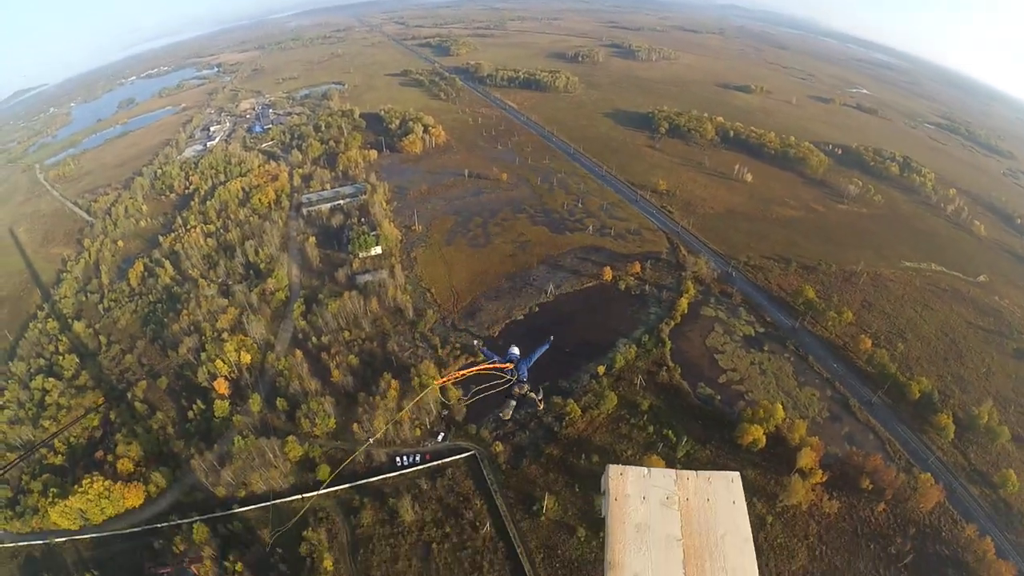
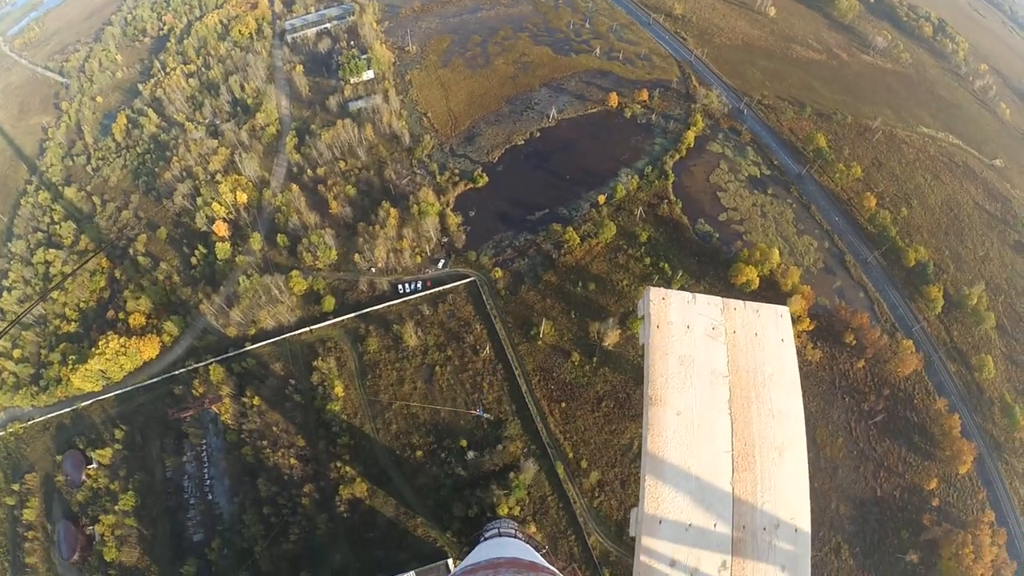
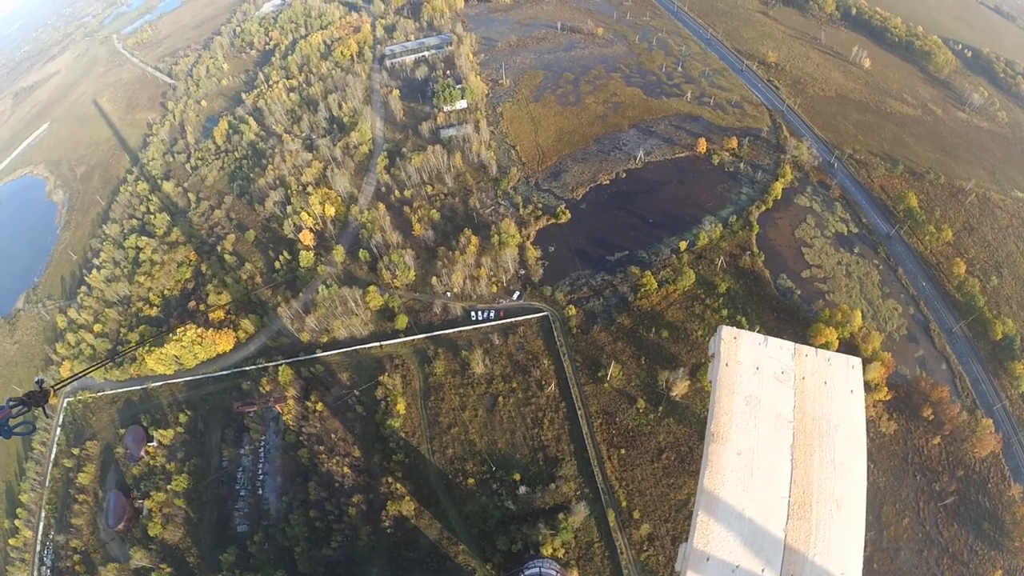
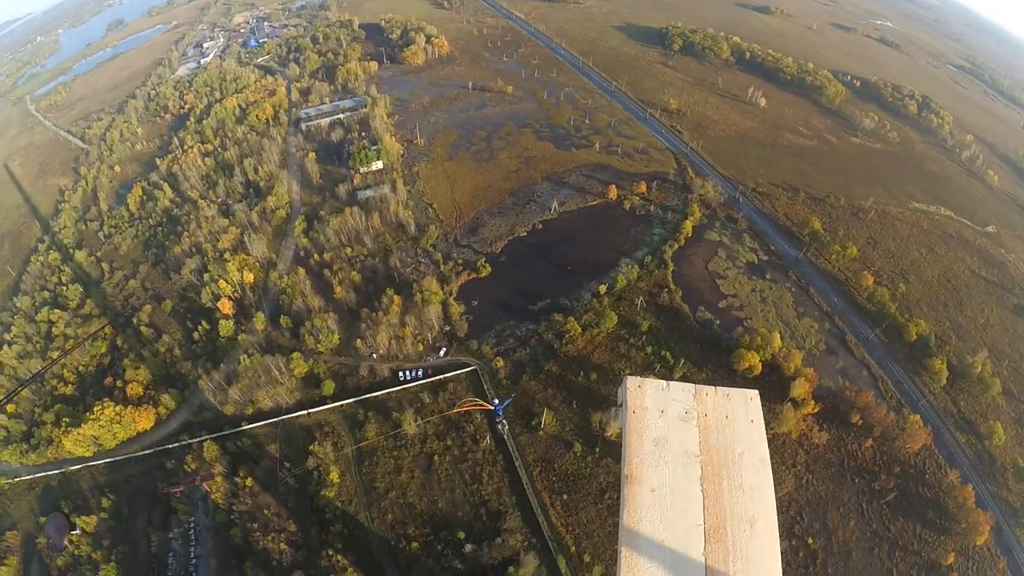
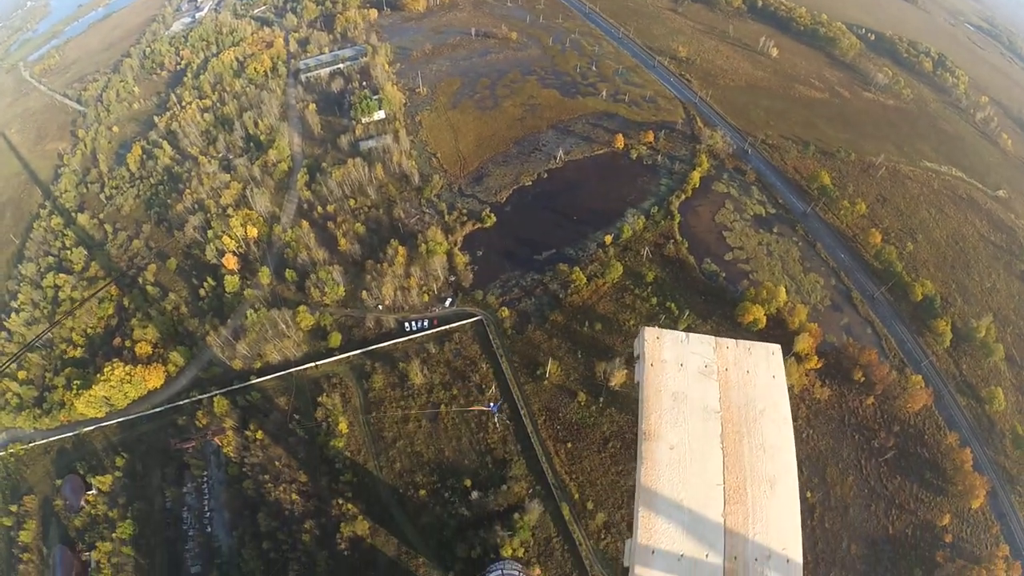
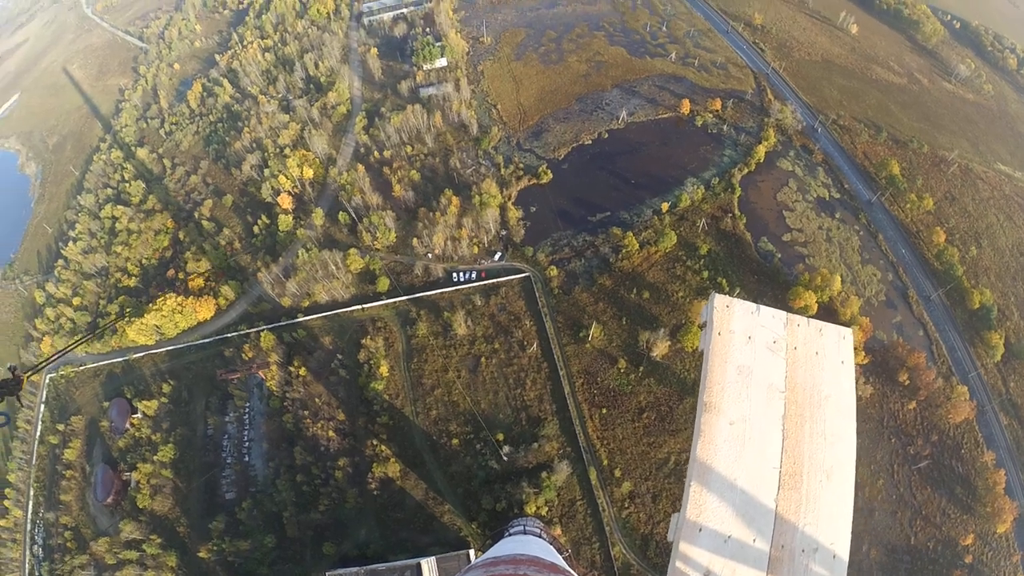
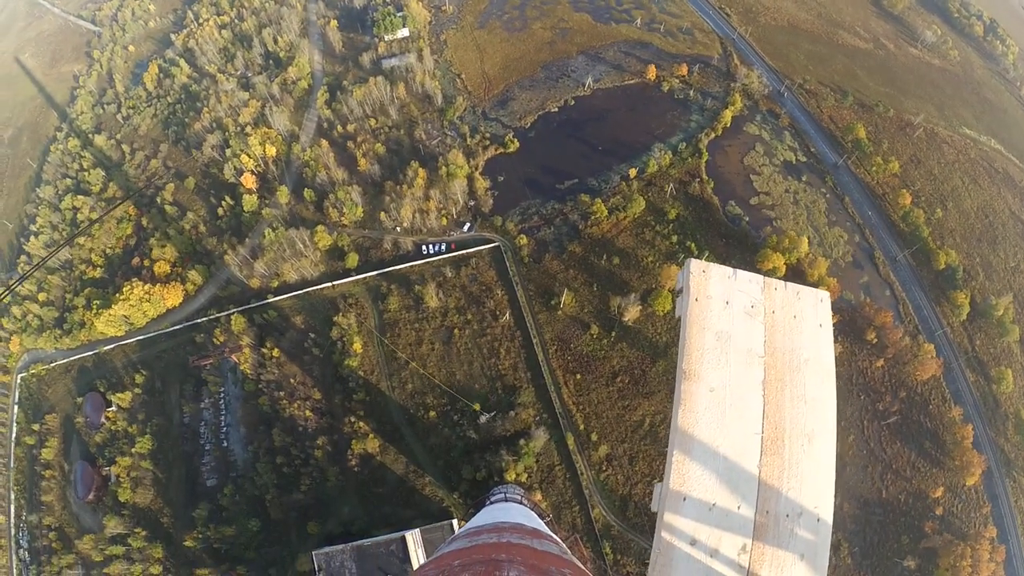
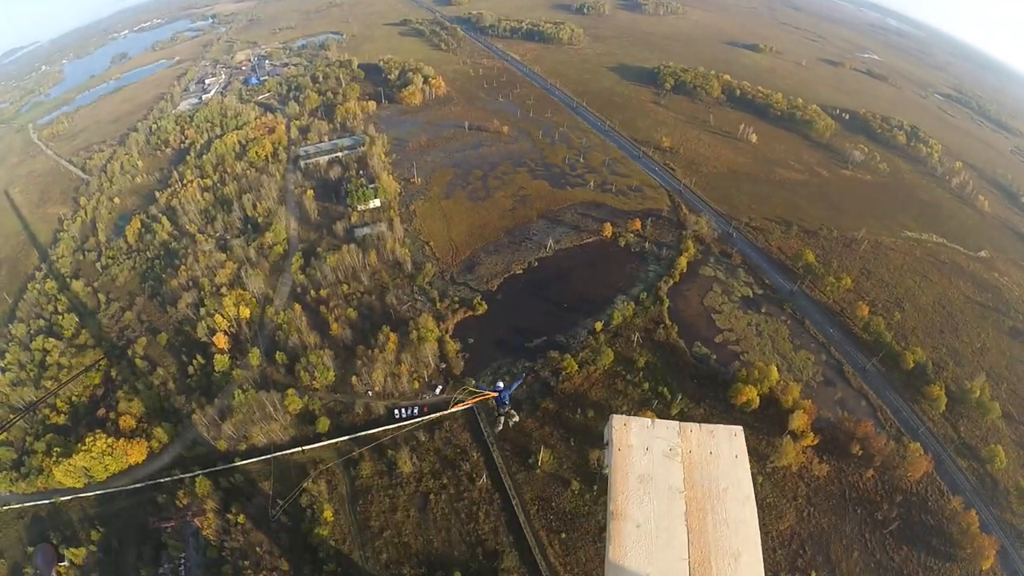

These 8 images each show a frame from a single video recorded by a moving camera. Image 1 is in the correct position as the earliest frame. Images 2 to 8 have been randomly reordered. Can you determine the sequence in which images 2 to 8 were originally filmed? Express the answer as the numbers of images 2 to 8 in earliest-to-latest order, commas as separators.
8, 4, 5, 2, 7, 6, 3
